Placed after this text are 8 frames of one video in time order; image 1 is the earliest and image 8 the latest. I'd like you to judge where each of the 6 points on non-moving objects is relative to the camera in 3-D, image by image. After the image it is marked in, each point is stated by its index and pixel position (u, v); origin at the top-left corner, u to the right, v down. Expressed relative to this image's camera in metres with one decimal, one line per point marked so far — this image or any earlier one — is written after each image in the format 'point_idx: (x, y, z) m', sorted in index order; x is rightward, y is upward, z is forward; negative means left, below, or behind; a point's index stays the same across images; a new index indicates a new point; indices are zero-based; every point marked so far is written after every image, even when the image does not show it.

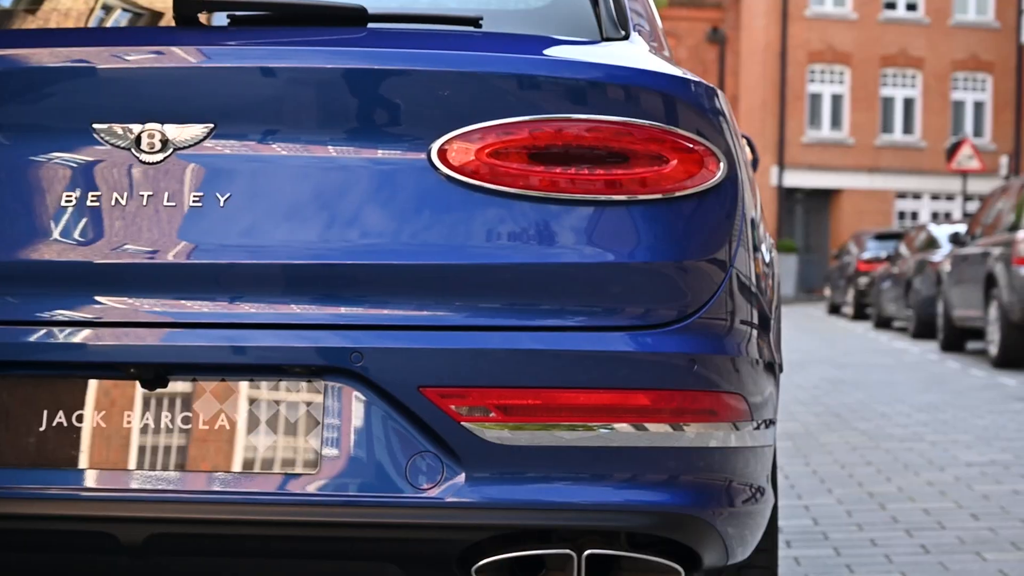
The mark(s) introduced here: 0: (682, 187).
0: (+0.2, +0.1, +2.4) m
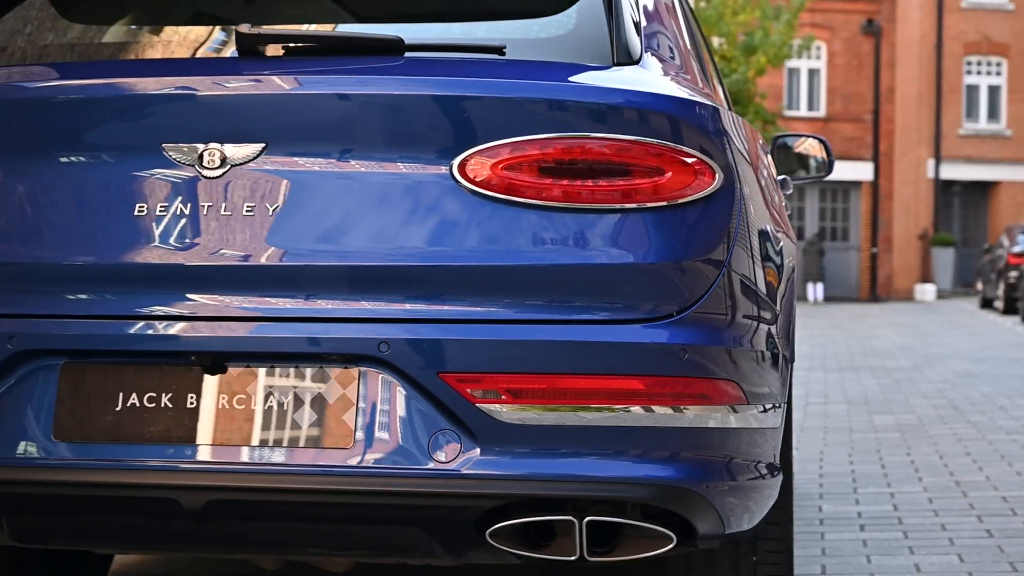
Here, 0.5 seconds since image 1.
0: (+0.3, +0.1, +2.7) m
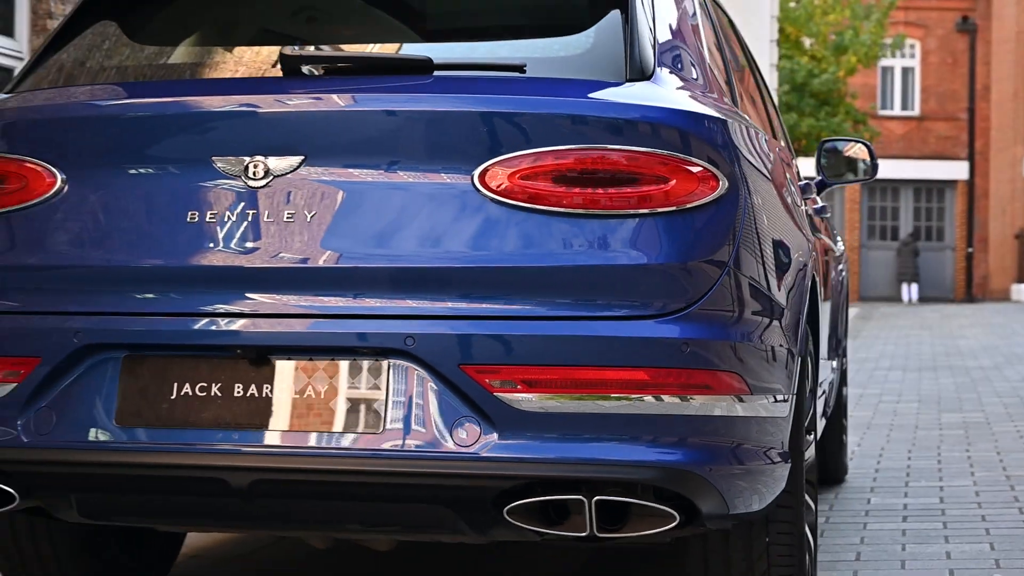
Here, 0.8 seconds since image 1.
0: (+0.3, +0.2, +3.0) m
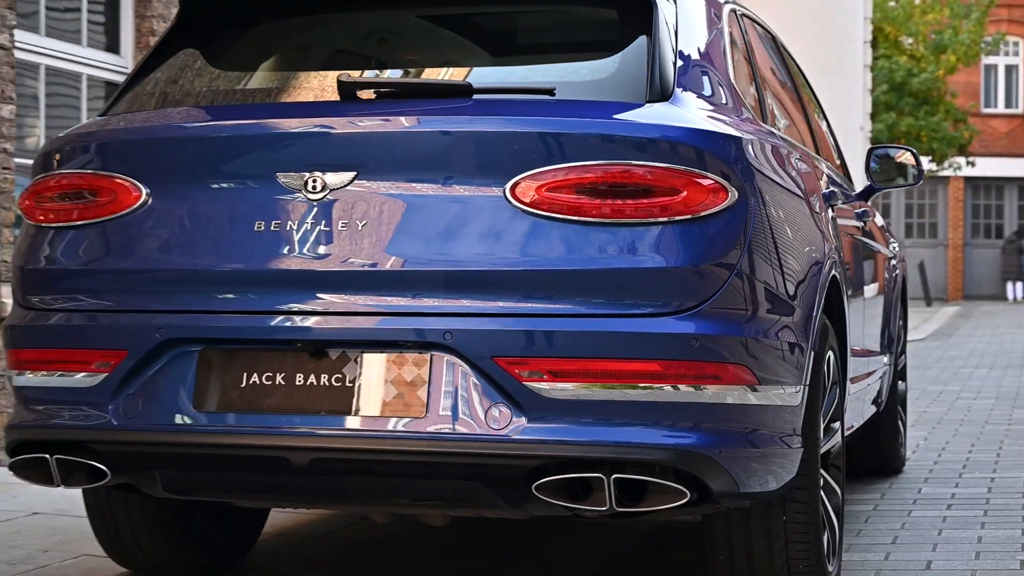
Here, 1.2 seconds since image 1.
0: (+0.4, +0.1, +3.3) m
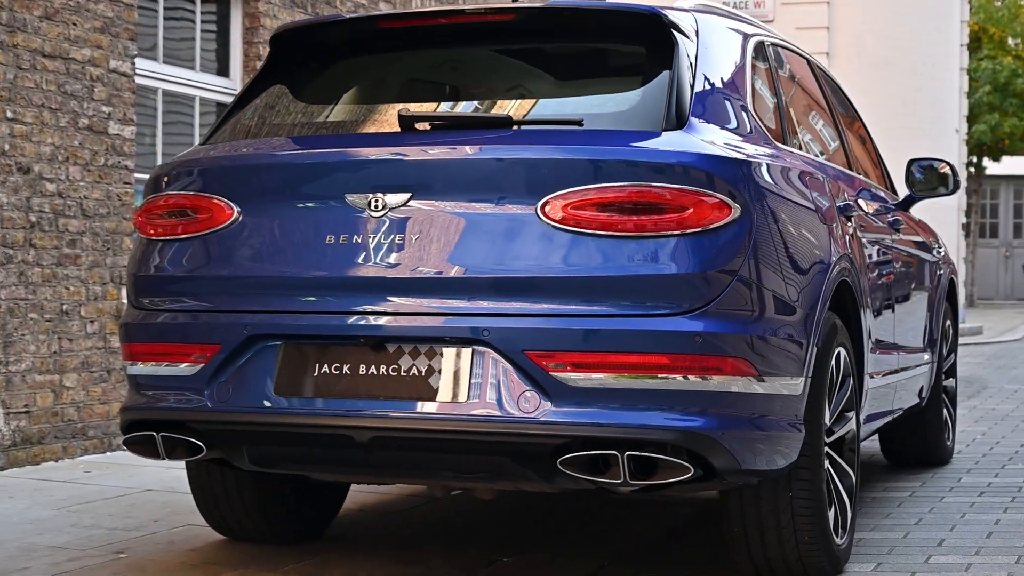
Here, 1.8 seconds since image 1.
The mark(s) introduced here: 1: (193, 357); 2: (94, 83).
0: (+0.4, +0.1, +3.8) m
1: (-0.8, -0.2, +4.1) m
2: (-1.7, +0.8, +6.9) m
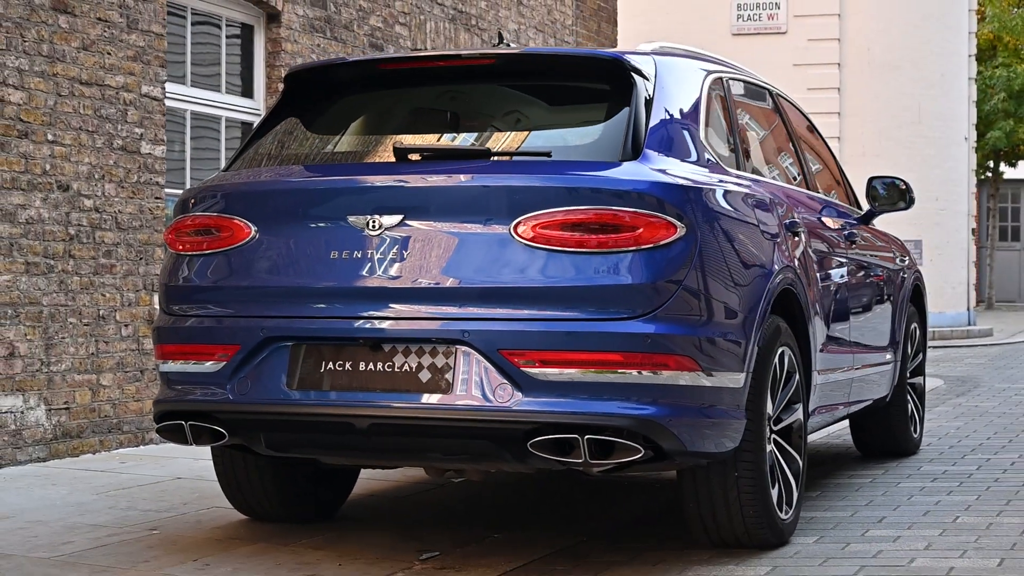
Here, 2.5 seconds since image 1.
0: (+0.4, +0.1, +4.4) m
1: (-0.8, -0.2, +4.7) m
2: (-1.7, +0.8, +7.5) m
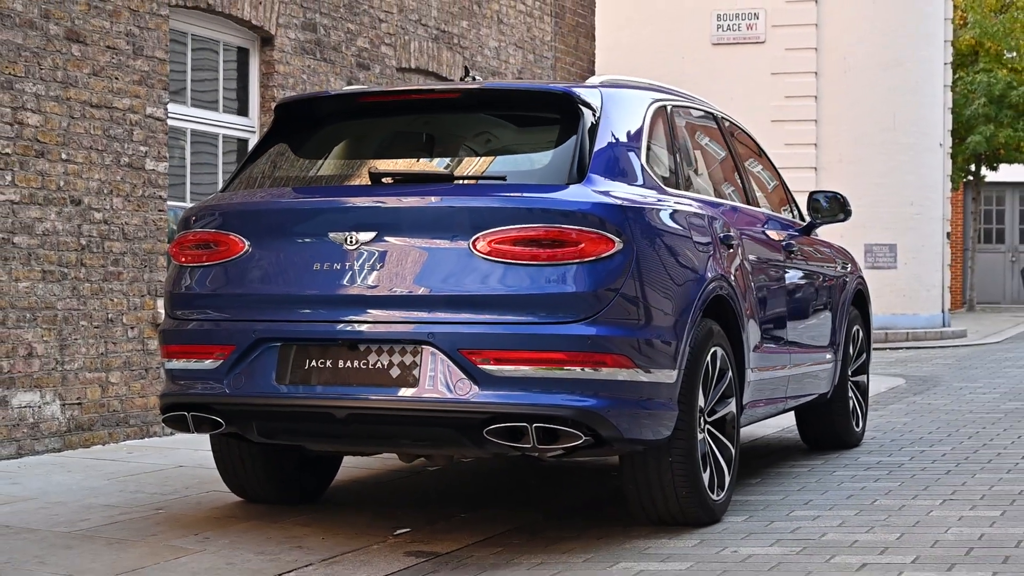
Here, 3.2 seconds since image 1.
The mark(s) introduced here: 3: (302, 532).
0: (+0.3, +0.1, +5.1) m
1: (-0.9, -0.2, +5.4) m
2: (-1.8, +0.8, +8.2) m
3: (-0.7, -0.8, +5.5) m
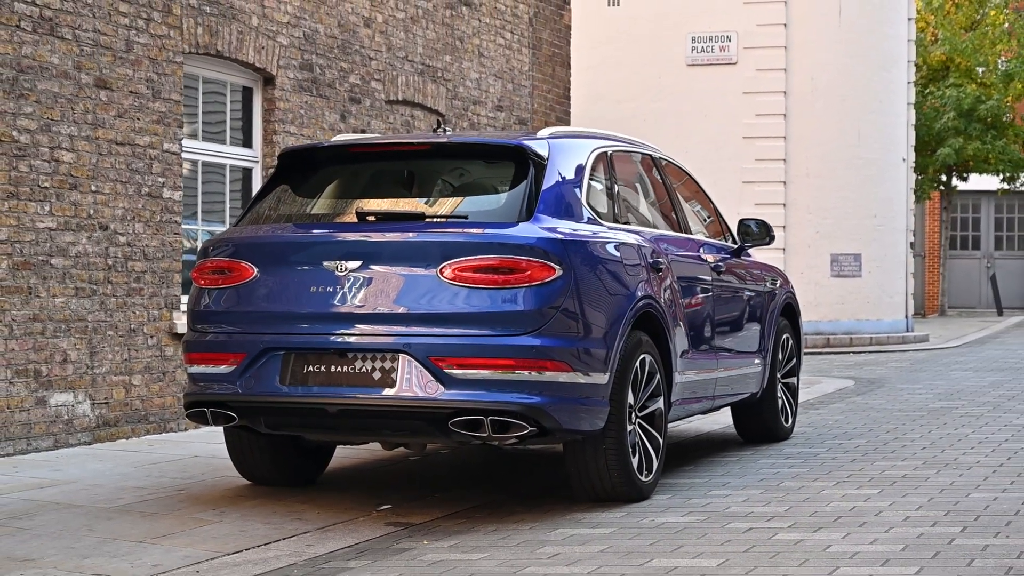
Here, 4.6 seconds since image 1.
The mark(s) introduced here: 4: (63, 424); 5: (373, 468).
0: (+0.1, 0.0, +6.3) m
1: (-1.1, -0.3, +6.6) m
2: (-2.0, +0.7, +9.3) m
3: (-0.8, -0.9, +6.7) m
4: (-2.2, -0.7, +8.6) m
5: (-0.6, -0.8, +7.8) m
